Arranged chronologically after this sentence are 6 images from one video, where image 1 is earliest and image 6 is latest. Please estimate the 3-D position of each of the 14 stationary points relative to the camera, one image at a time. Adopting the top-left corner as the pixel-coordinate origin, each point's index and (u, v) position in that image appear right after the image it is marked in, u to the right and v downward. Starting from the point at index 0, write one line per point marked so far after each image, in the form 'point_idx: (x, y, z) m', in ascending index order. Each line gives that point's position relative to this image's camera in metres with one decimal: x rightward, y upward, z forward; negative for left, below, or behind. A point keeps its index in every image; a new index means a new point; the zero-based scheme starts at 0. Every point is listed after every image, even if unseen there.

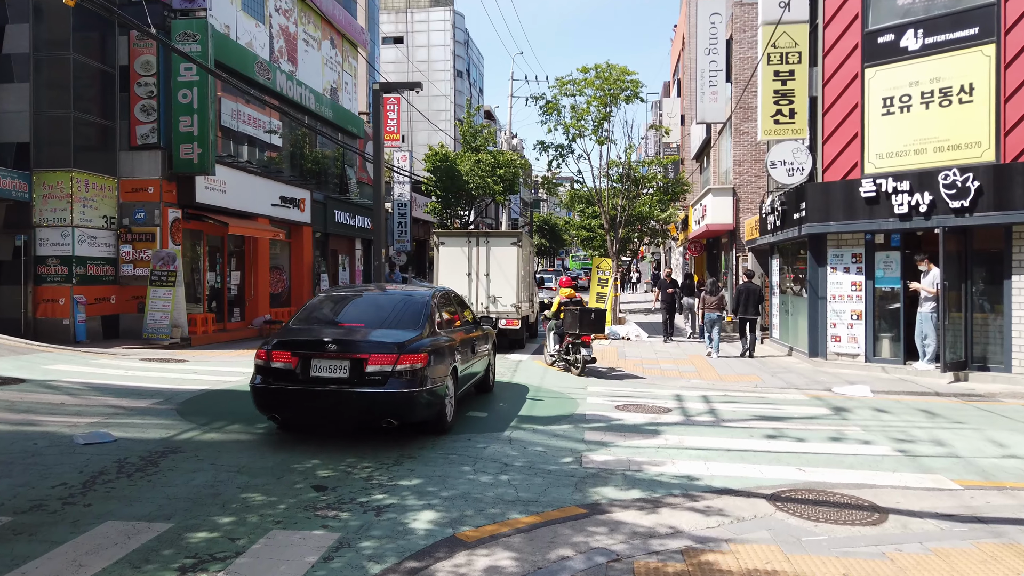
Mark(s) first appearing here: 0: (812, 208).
0: (+5.0, +1.3, +12.9) m
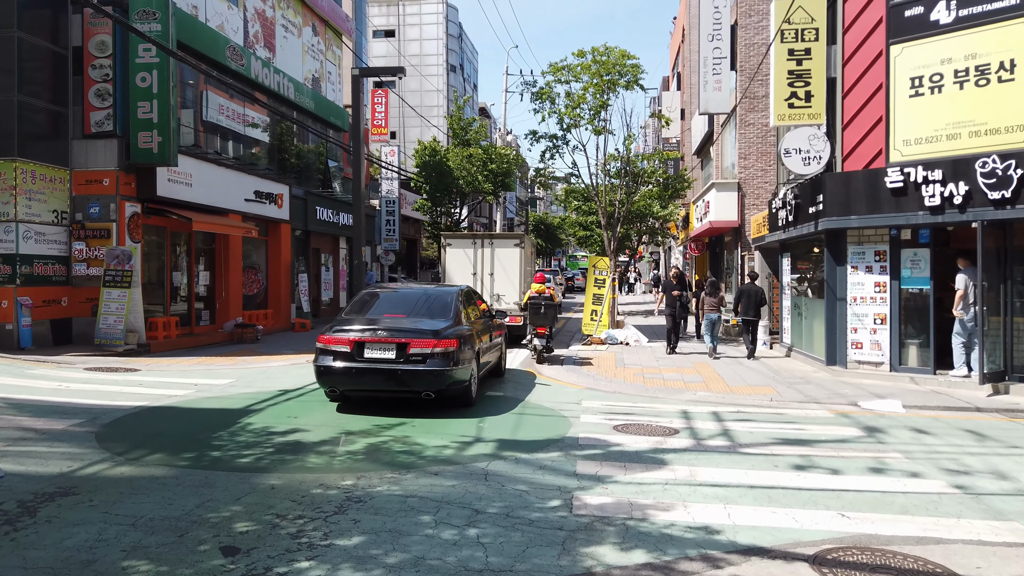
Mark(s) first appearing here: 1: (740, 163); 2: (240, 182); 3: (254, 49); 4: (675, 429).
0: (+4.8, +1.3, +11.6) m
1: (+5.9, +3.2, +19.7) m
2: (-6.3, +2.5, +17.8) m
3: (-6.4, +5.9, +19.0) m
4: (+1.7, -1.4, +7.9) m
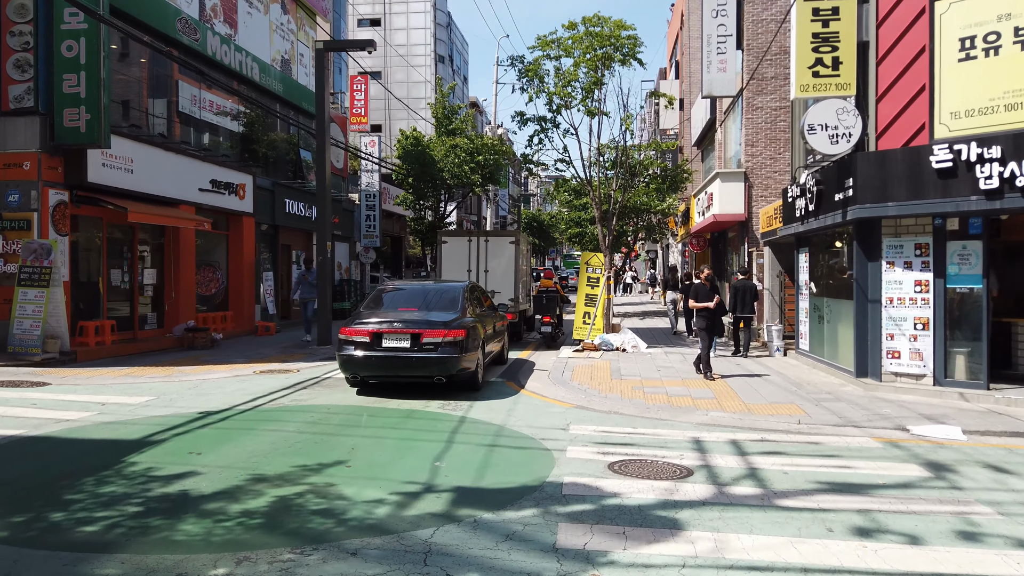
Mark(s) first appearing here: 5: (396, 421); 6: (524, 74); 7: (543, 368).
0: (+4.5, +1.3, +9.9) m
1: (+5.5, +3.2, +18.0) m
2: (-6.7, +2.5, +16.0) m
3: (-6.8, +5.9, +17.2) m
4: (+1.4, -1.4, +6.1) m
5: (-1.2, -1.3, +7.7) m
6: (+0.2, +4.3, +15.3) m
7: (+0.5, -1.3, +12.4) m
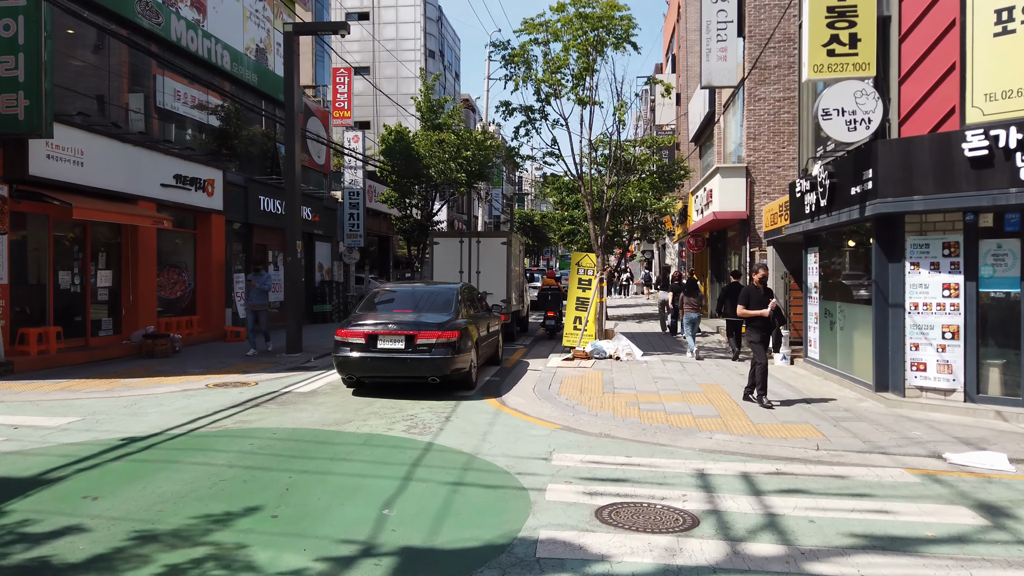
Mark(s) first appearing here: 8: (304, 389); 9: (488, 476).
0: (+4.3, +1.3, +8.8) m
1: (+5.2, +3.2, +16.9) m
2: (-7.0, +2.4, +14.9) m
3: (-7.0, +5.9, +16.1) m
4: (+1.2, -1.5, +5.0) m
5: (-1.4, -1.4, +6.6) m
6: (0.0, +4.2, +14.2) m
7: (+0.3, -1.3, +11.3) m
8: (-2.7, -1.3, +9.9) m
9: (-0.2, -1.4, +5.9) m
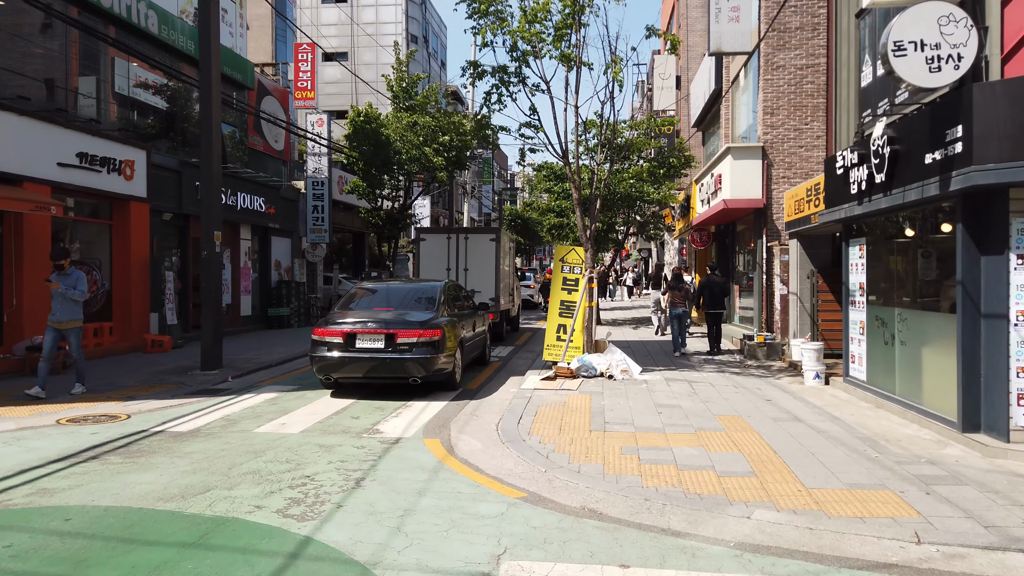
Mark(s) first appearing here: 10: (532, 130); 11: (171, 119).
0: (+3.8, +1.3, +6.3) m
1: (+4.8, +3.1, +14.4) m
2: (-7.4, +2.4, +12.3) m
3: (-7.5, +5.9, +13.5) m
4: (+0.8, -1.5, +2.5) m
5: (-1.8, -1.4, +4.0) m
6: (-0.5, +4.2, +11.7) m
7: (-0.2, -1.3, +8.8) m
8: (-3.1, -1.3, +7.3) m
9: (-0.6, -1.4, +3.3) m
10: (+0.3, +2.4, +11.7) m
11: (-7.3, +3.5, +15.2) m
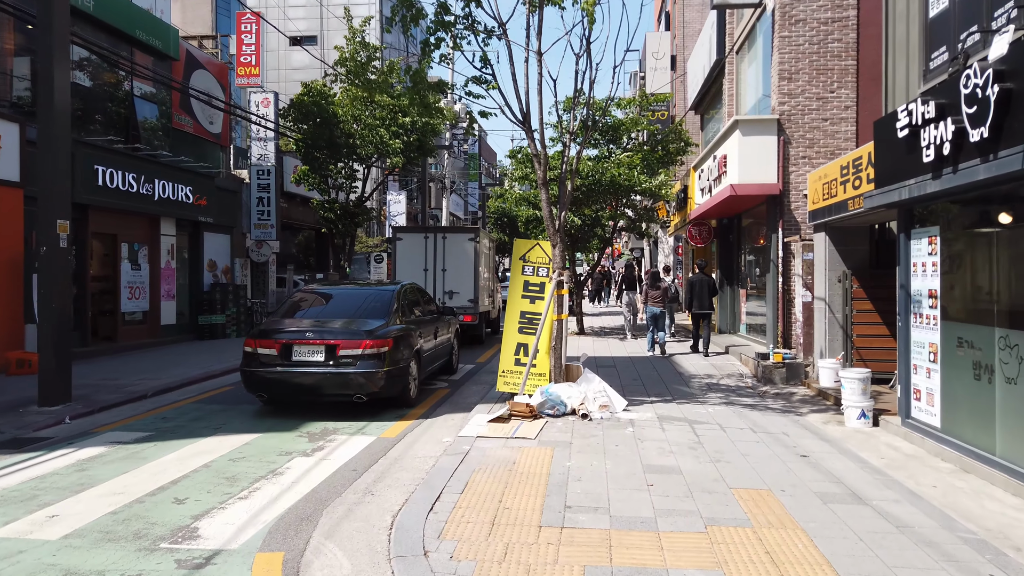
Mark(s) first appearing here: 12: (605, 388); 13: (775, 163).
0: (+3.3, +1.2, +3.6) m
1: (+4.1, +3.1, +11.7) m
2: (-8.0, +2.3, +9.5) m
3: (-8.2, +5.8, +10.7) m
4: (+0.2, -1.6, -0.3) m
5: (-2.4, -1.5, +1.3) m
6: (-1.1, +4.1, +8.9) m
7: (-0.8, -1.4, +6.0) m
8: (-3.7, -1.4, +4.5) m
9: (-1.1, -1.5, +0.5) m
10: (-0.3, +2.3, +8.9) m
11: (-7.9, +3.5, +12.4) m
12: (+1.1, -1.1, +8.5) m
13: (+4.0, +1.9, +11.8) m
